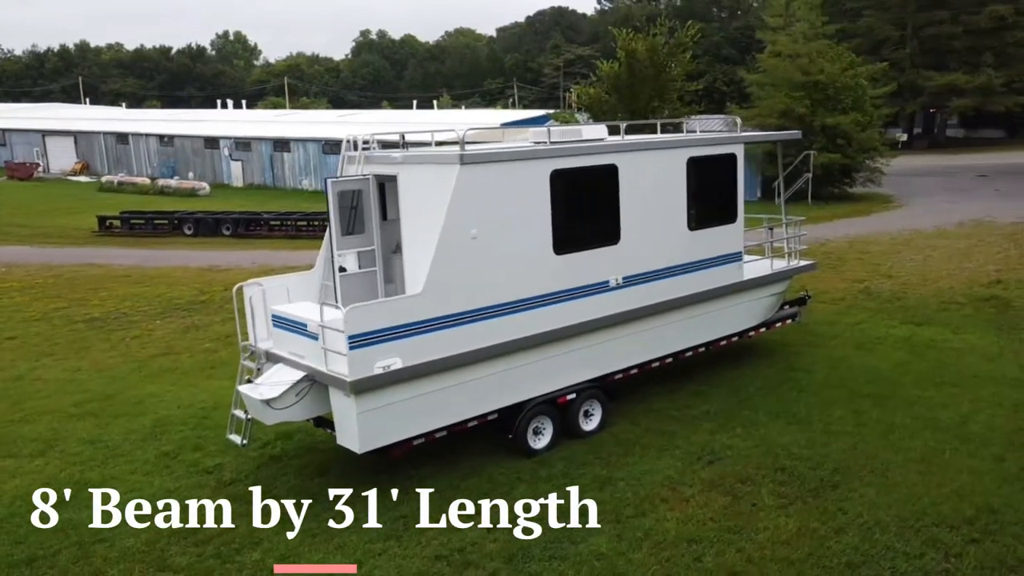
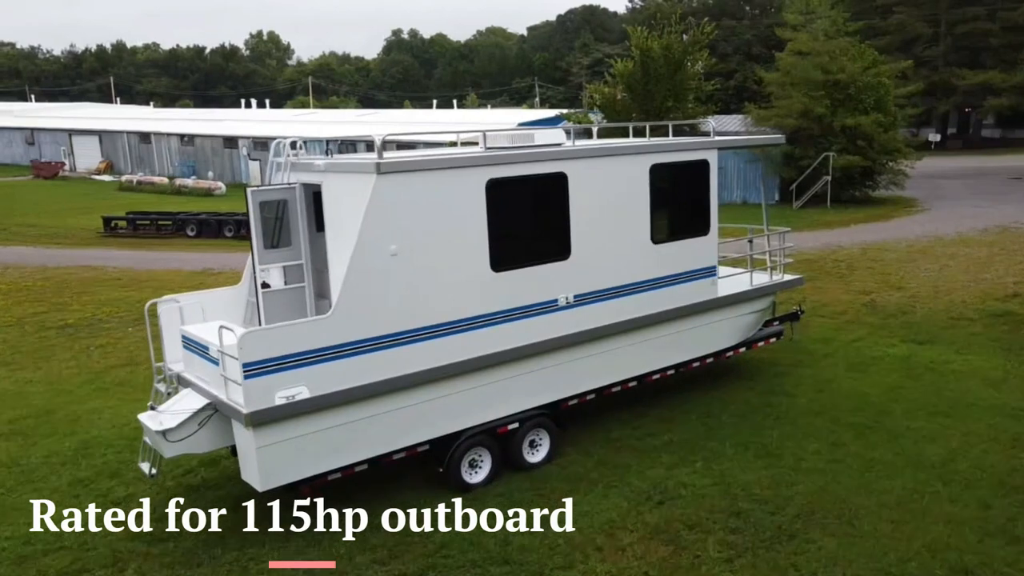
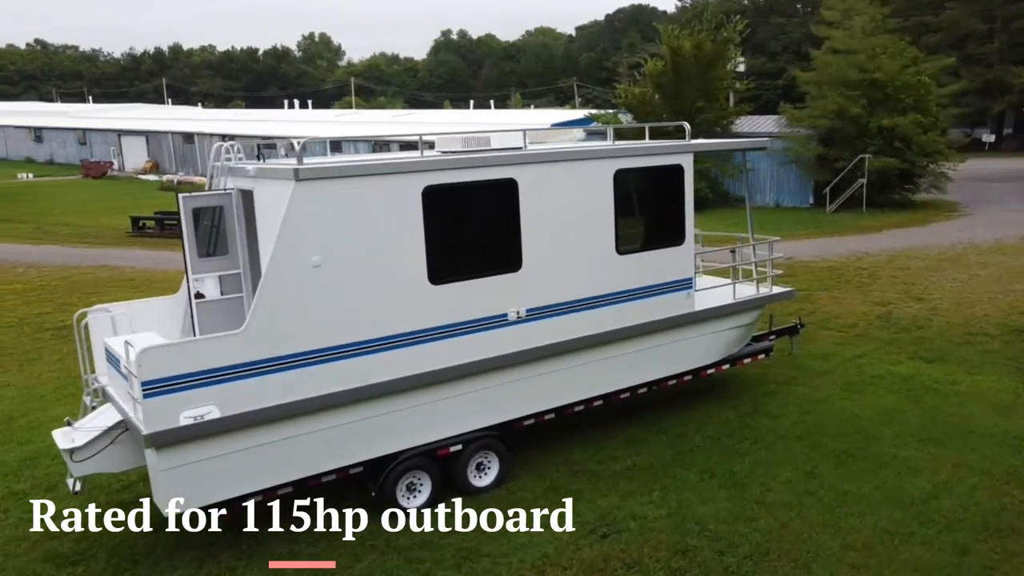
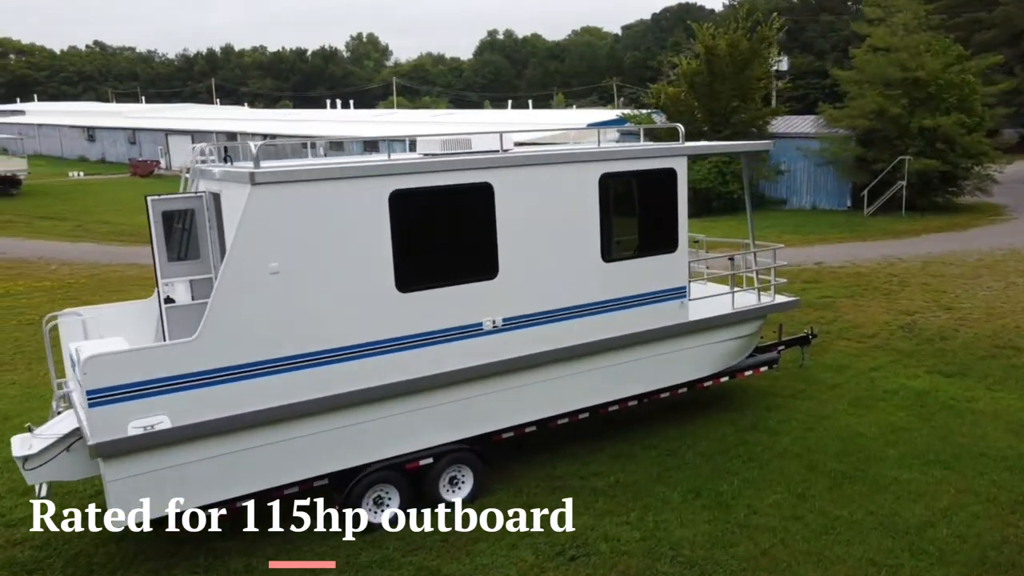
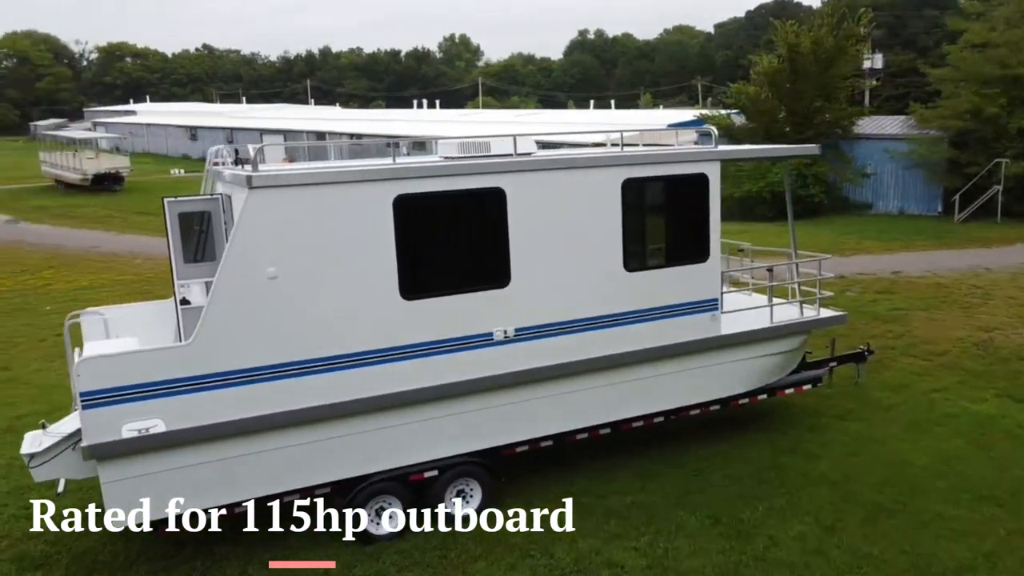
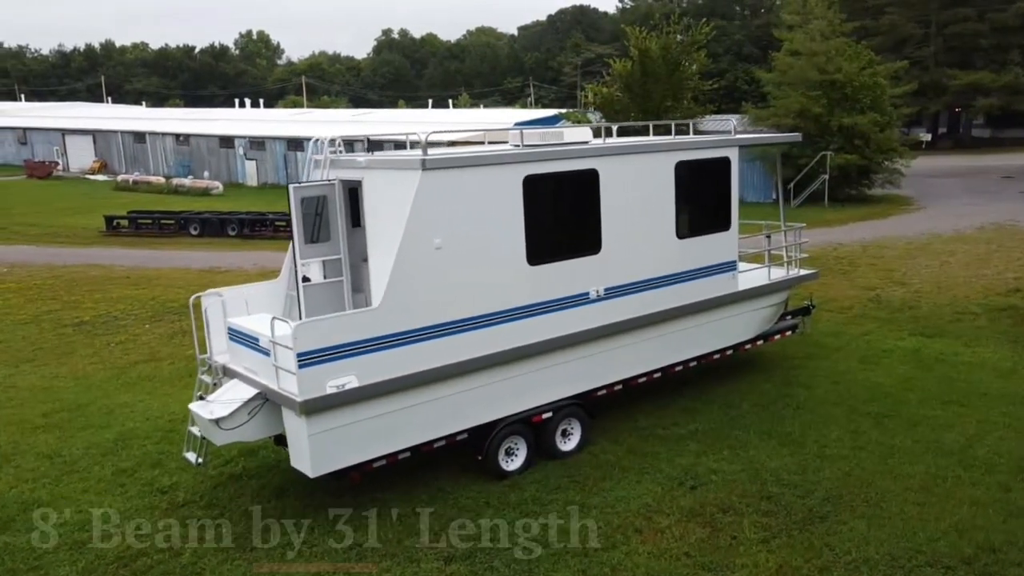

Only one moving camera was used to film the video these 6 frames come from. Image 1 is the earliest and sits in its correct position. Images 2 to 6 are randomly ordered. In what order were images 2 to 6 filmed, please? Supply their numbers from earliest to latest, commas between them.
6, 2, 3, 4, 5
